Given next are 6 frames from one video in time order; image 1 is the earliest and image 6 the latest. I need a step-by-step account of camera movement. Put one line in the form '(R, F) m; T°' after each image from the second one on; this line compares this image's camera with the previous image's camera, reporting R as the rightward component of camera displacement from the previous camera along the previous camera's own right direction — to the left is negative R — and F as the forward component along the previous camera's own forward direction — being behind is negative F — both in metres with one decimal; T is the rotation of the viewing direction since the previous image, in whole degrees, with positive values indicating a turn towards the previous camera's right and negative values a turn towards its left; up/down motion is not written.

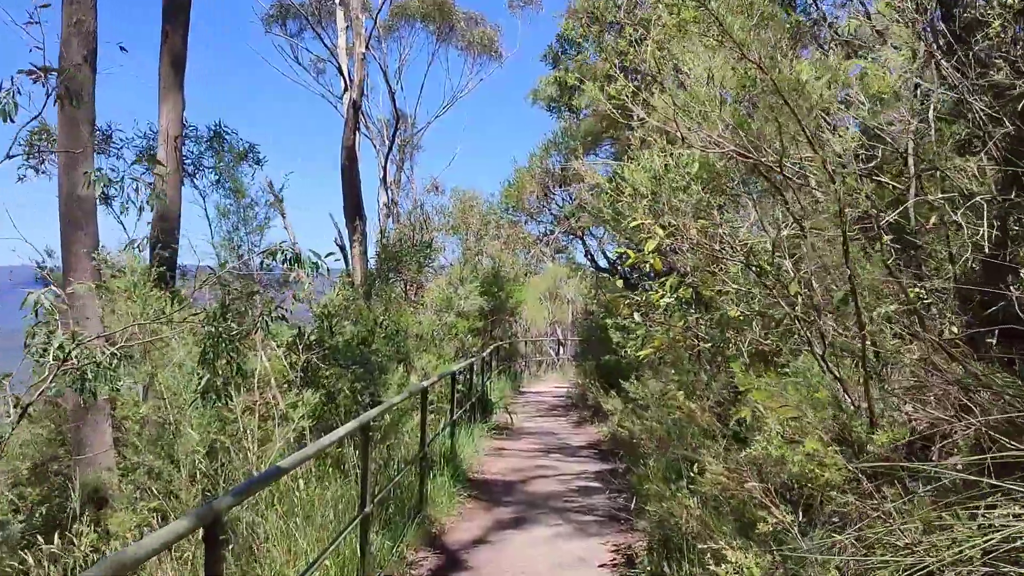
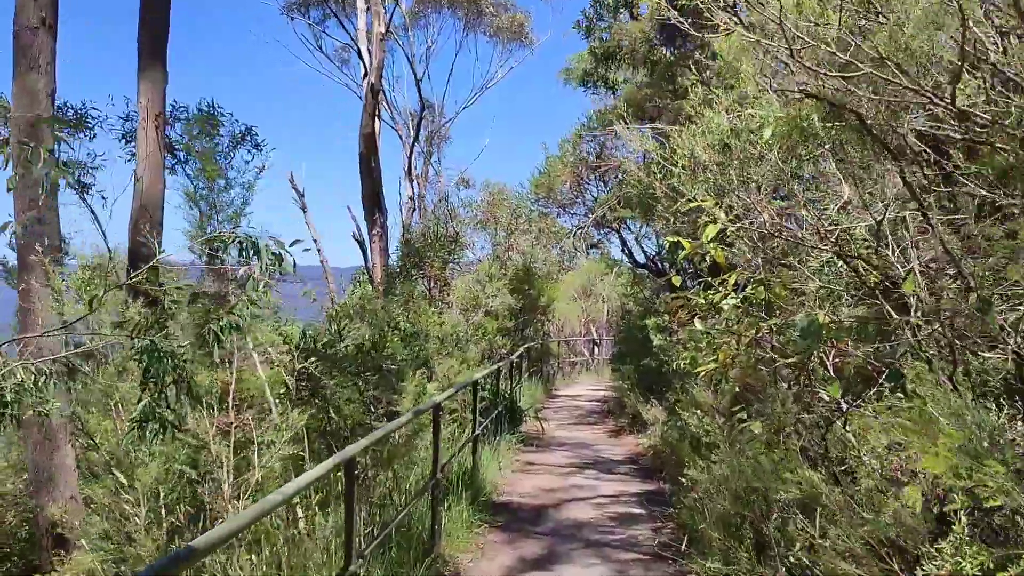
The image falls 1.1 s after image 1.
(0.0, +0.8) m; -2°
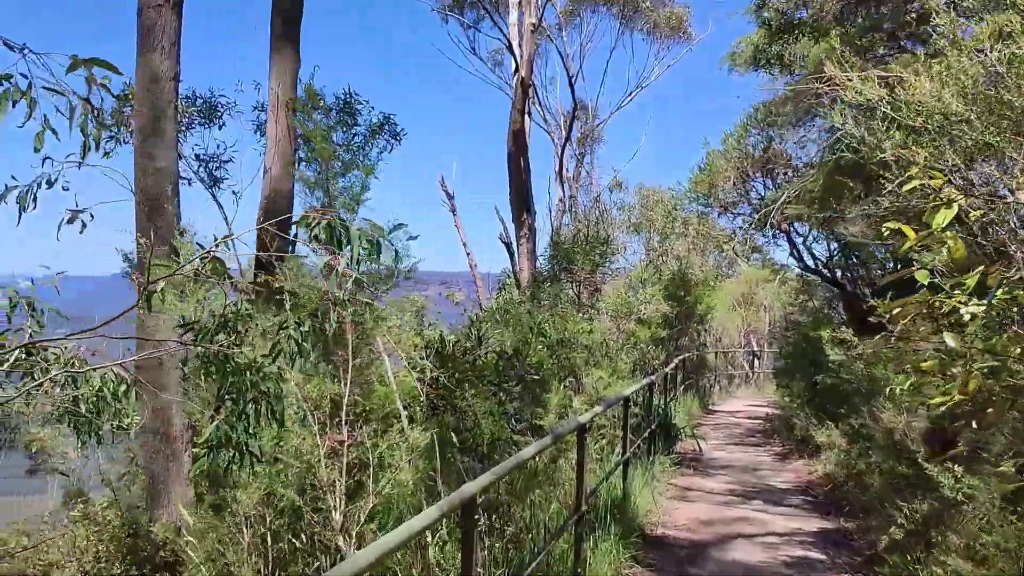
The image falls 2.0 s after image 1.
(0.0, +0.6) m; -9°
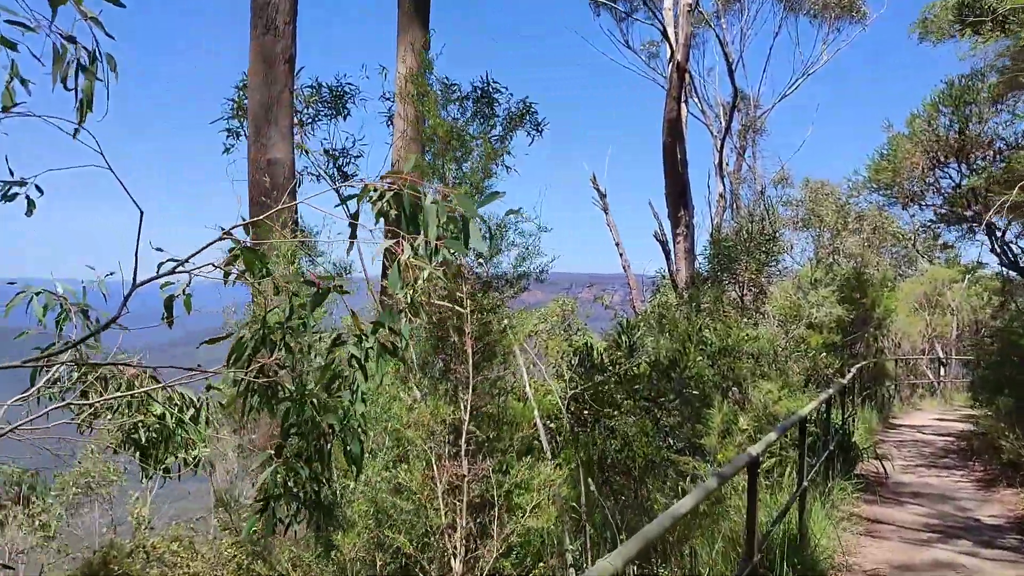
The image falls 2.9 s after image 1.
(0.0, +0.6) m; -10°
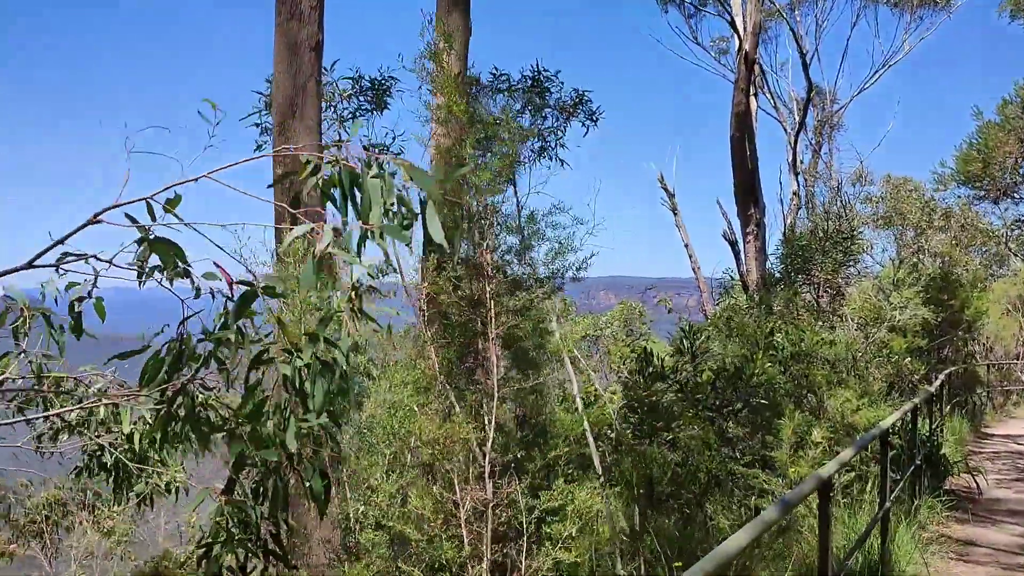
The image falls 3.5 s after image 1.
(+0.1, +0.3) m; -5°
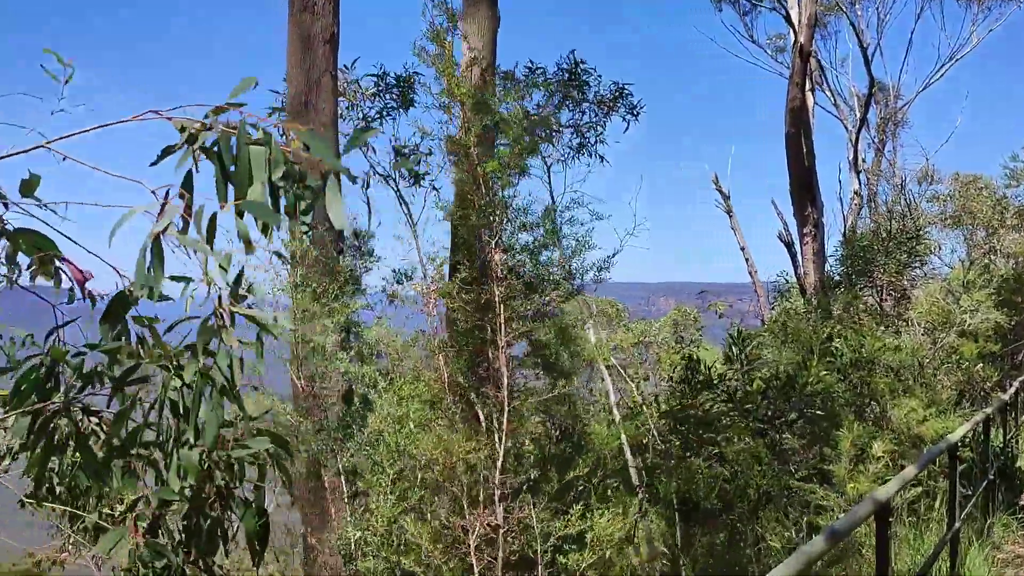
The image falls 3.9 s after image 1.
(+0.1, +0.2) m; -4°
